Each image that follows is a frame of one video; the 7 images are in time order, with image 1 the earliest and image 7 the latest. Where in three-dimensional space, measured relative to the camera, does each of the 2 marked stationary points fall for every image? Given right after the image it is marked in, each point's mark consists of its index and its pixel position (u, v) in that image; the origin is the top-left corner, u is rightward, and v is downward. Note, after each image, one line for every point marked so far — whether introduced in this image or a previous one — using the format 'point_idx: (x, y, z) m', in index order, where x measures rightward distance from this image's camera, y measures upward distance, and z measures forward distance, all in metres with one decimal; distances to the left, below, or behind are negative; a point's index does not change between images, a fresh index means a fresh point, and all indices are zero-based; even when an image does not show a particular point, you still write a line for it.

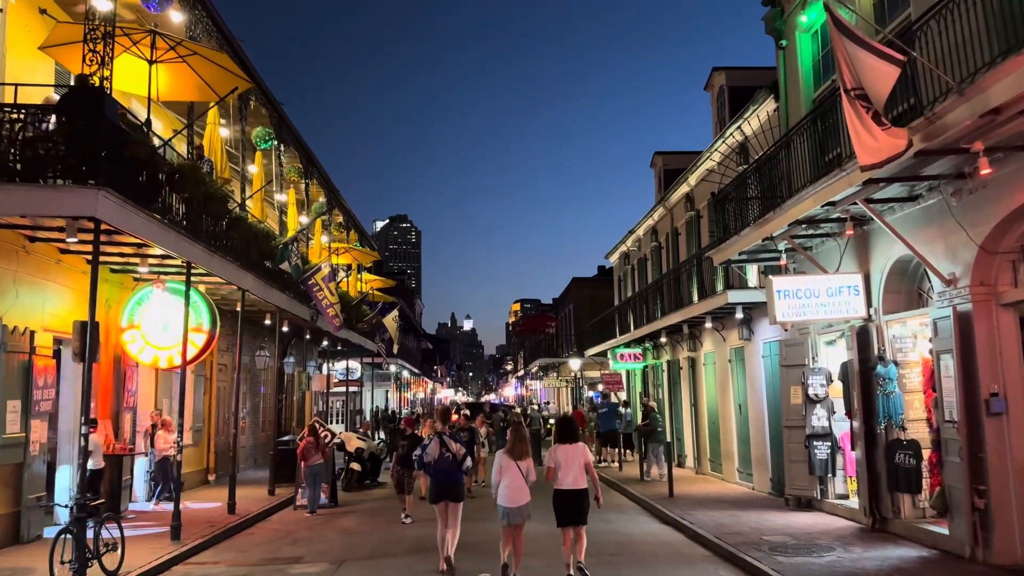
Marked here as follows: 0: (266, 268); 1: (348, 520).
0: (-4.4, +0.4, +14.5) m
1: (-2.5, -3.5, +12.2) m
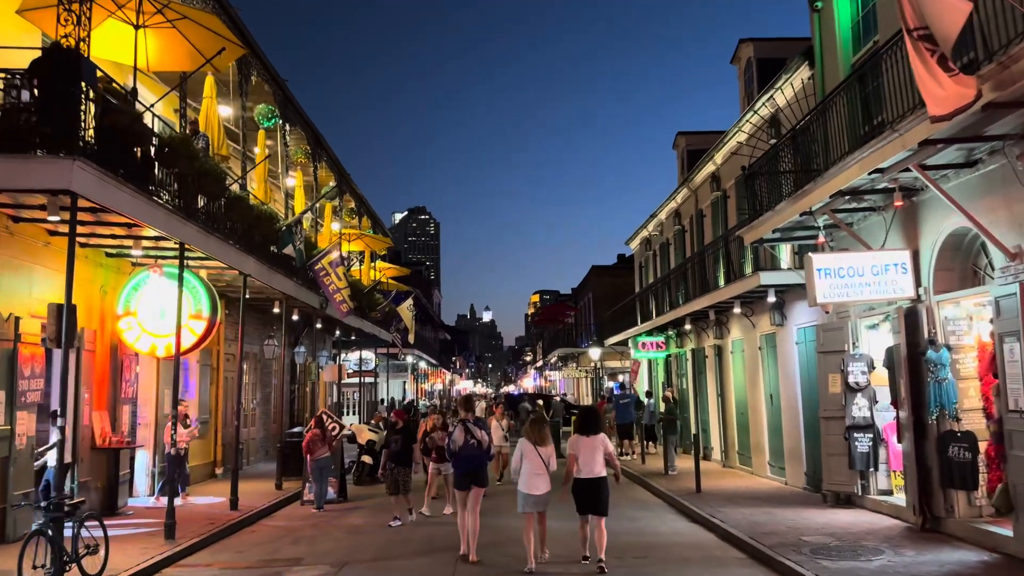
0: (-4.1, +0.6, +13.8) m
1: (-2.2, -3.3, +11.5) m
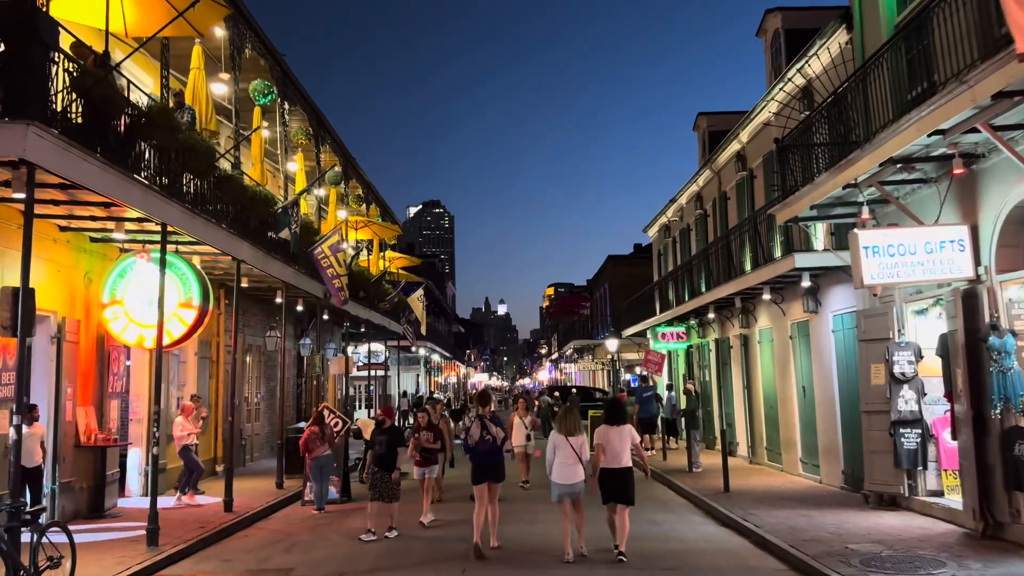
0: (-3.9, +0.8, +13.0) m
1: (-2.0, -3.1, +10.7) m
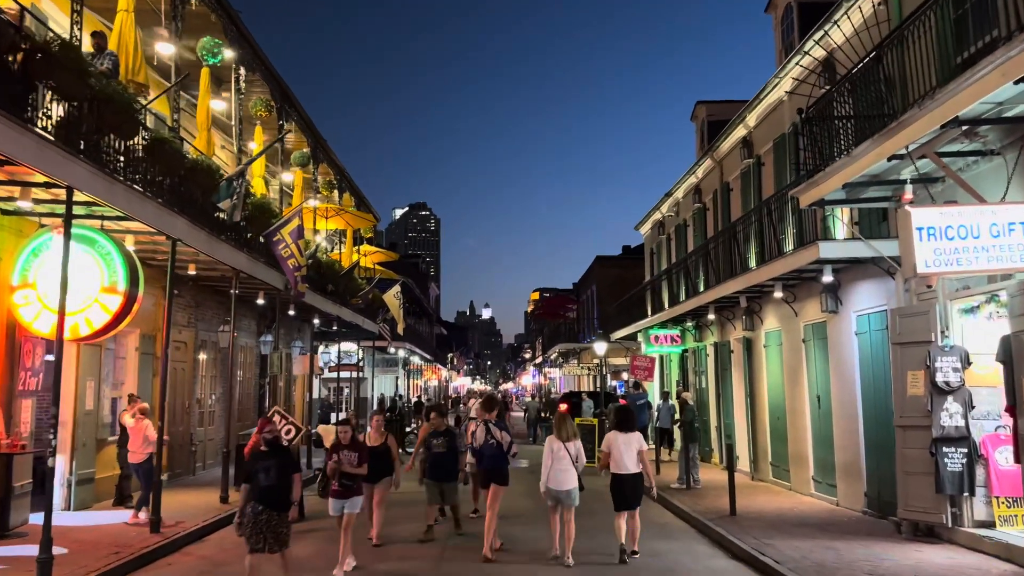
0: (-4.2, +1.0, +11.4) m
1: (-2.3, -2.9, +9.1) m
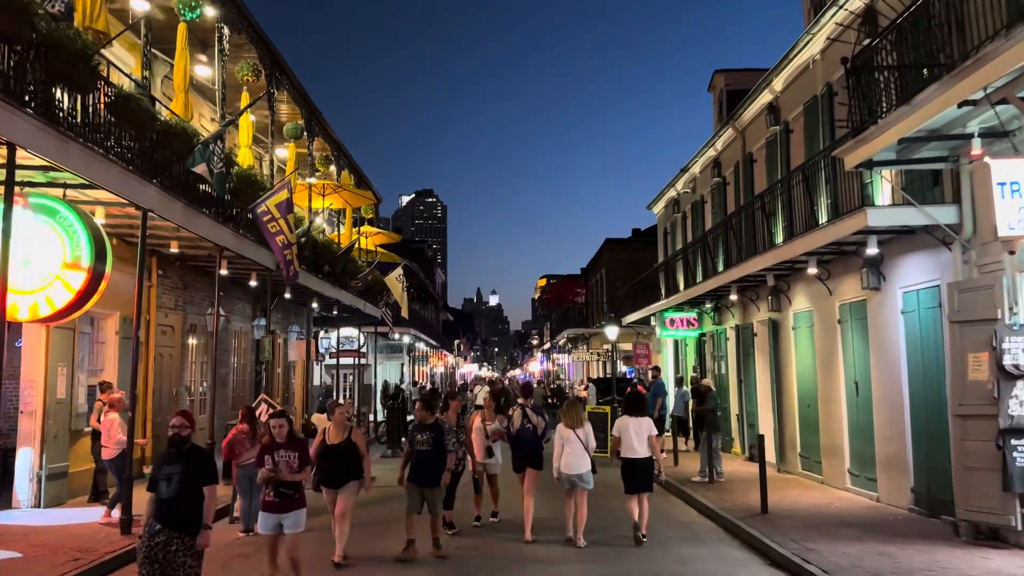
0: (-4.1, +1.3, +10.4) m
1: (-2.2, -2.6, +8.1) m
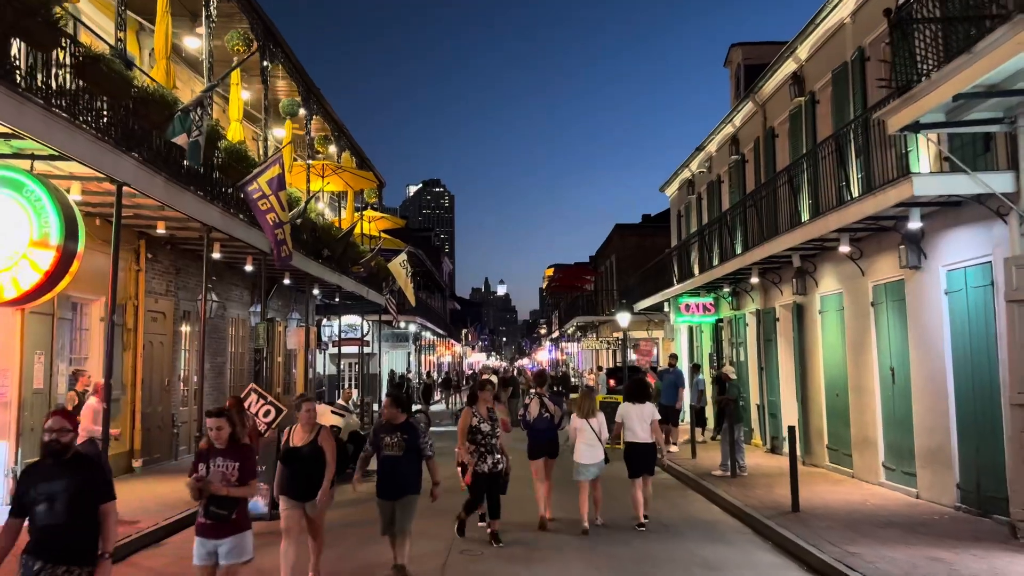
0: (-4.0, +1.5, +9.7) m
1: (-2.2, -2.4, +7.4) m
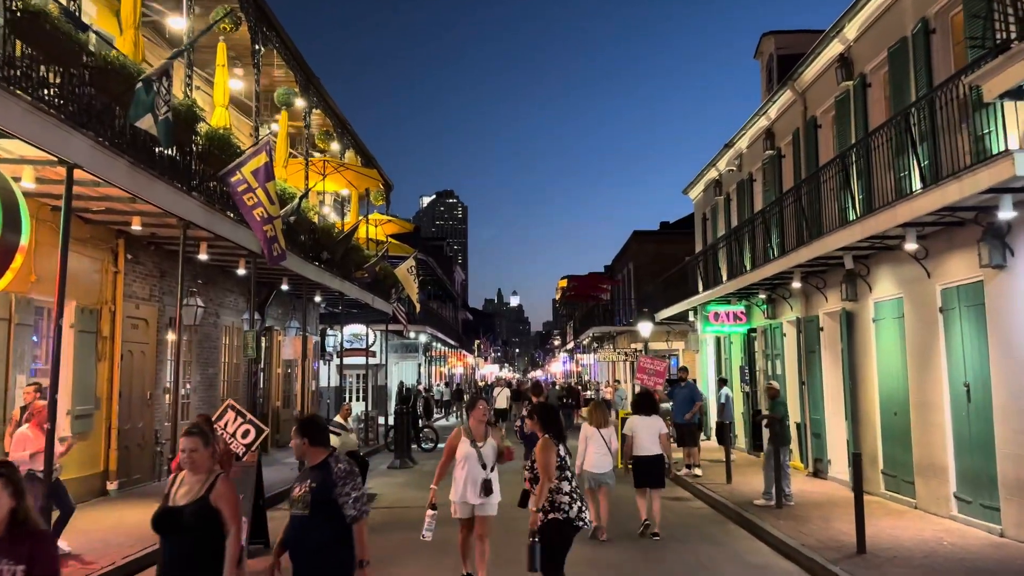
0: (-3.8, +1.5, +8.5) m
1: (-2.0, -2.4, +6.2) m
